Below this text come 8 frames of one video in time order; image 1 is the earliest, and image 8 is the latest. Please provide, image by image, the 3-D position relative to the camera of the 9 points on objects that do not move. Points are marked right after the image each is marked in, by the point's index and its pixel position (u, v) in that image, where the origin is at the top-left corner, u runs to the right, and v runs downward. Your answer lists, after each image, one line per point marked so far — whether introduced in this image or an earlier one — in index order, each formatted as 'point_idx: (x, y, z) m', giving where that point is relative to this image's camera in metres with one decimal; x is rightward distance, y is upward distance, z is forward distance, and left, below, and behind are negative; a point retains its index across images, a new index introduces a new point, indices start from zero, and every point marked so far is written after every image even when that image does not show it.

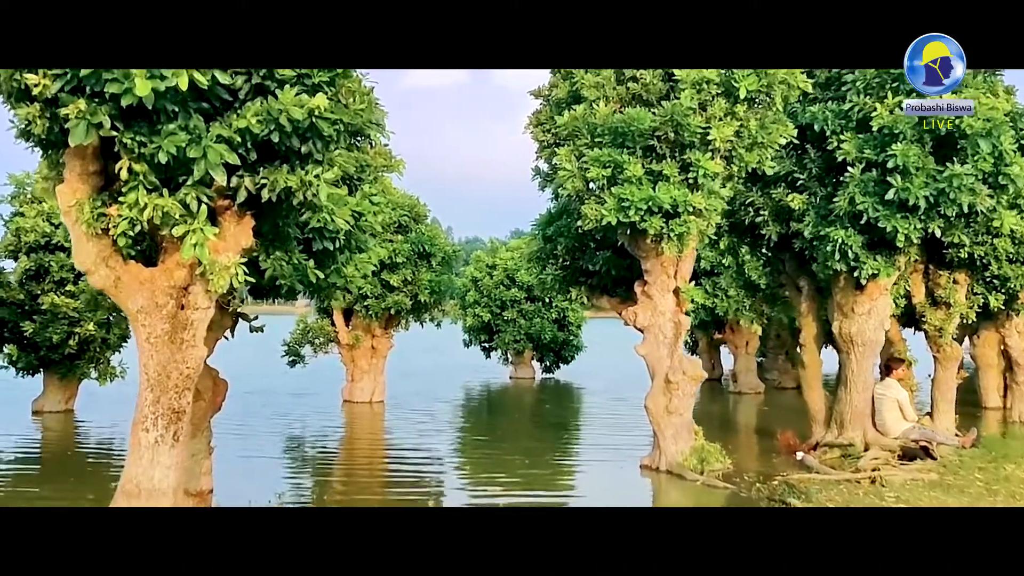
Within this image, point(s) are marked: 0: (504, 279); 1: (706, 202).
0: (-0.1, +0.1, +11.2) m
1: (+1.0, +0.5, +5.7) m
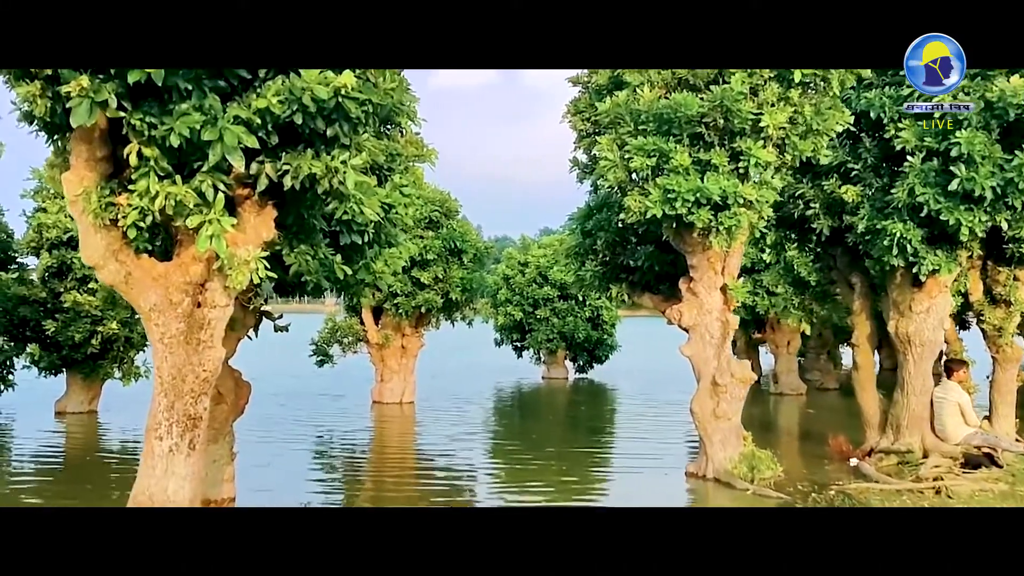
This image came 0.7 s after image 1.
0: (+0.2, +0.1, +10.9) m
1: (+1.2, +0.5, +5.3) m
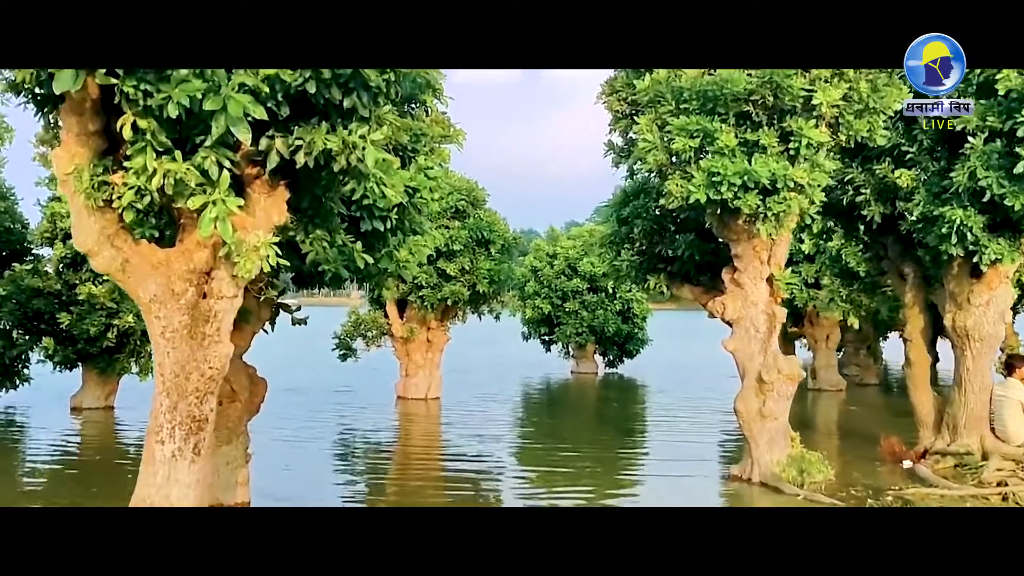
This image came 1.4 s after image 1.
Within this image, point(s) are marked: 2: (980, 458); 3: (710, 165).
0: (+0.5, +0.2, +10.5) m
1: (+1.3, +0.5, +5.0) m
2: (+2.3, -0.8, +5.5) m
3: (+1.0, +0.6, +5.1) m
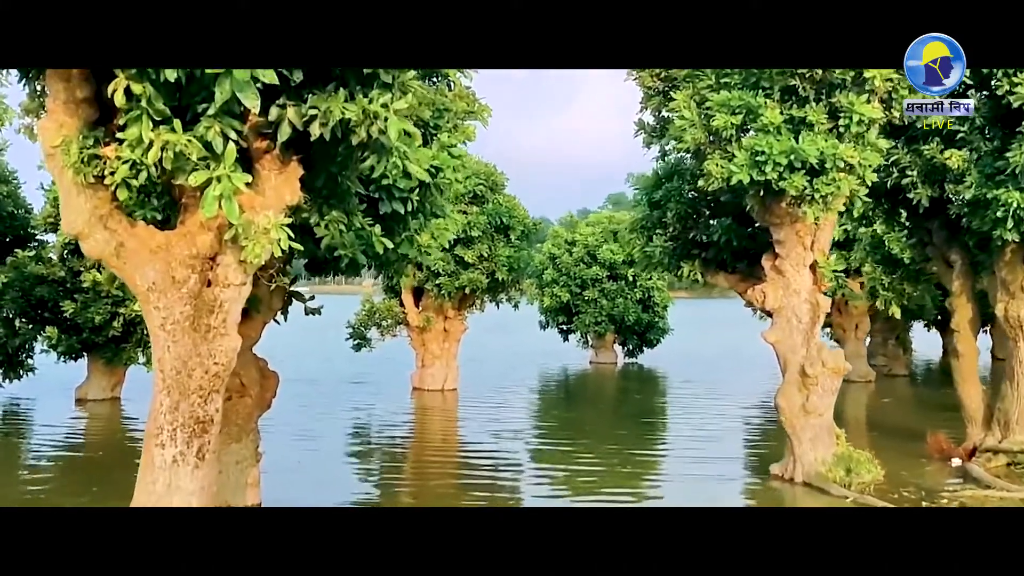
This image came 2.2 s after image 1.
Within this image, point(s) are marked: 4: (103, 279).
0: (+0.7, +0.3, +10.2) m
1: (+1.4, +0.6, +4.6) m
2: (+2.4, -0.8, +5.2) m
3: (+1.1, +0.6, +4.8) m
4: (-2.5, +0.1, +6.8) m
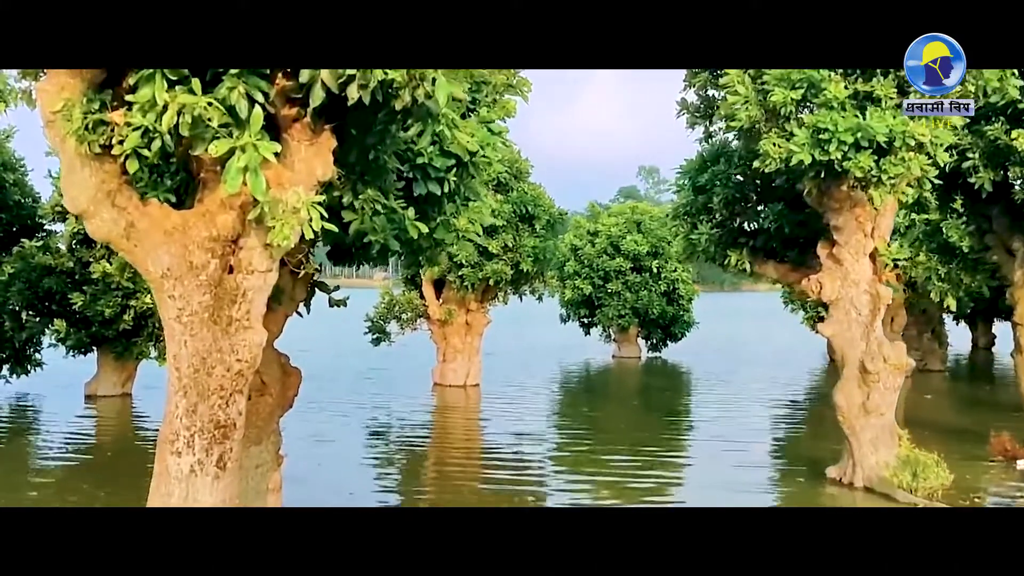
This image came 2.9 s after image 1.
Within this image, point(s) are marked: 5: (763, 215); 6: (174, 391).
0: (+0.9, +0.4, +9.9) m
1: (+1.6, +0.6, +4.3) m
2: (+2.6, -0.7, +4.8) m
3: (+1.2, +0.7, +4.5) m
4: (-2.4, +0.1, +6.5) m
5: (+1.2, +0.4, +5.4) m
6: (-1.3, -0.4, +4.3) m
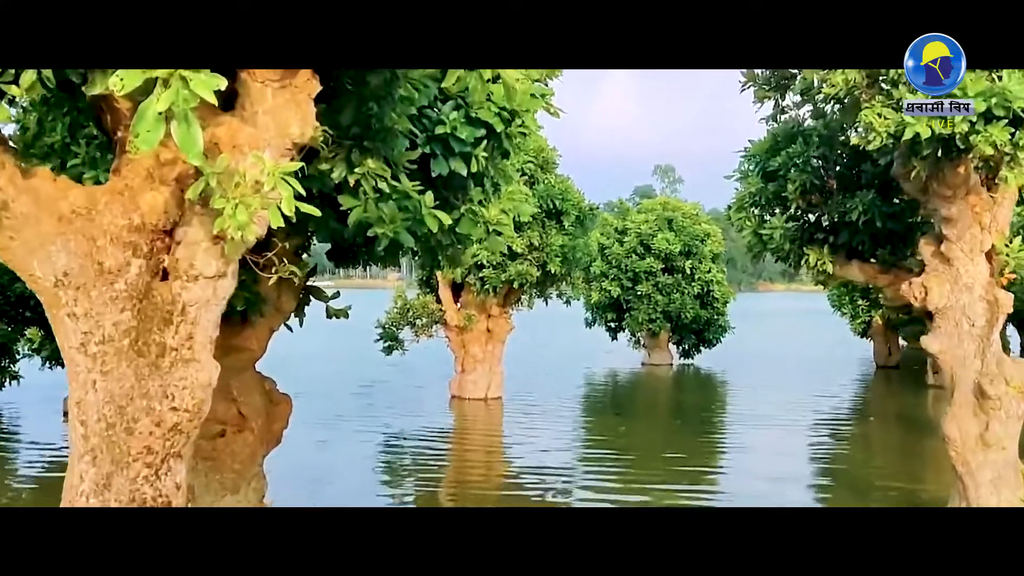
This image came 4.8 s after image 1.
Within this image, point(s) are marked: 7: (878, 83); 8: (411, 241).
0: (+1.0, +0.4, +9.0) m
1: (+1.7, +0.6, +3.5) m
2: (+2.7, -0.8, +4.0) m
3: (+1.4, +0.7, +3.6) m
4: (-2.2, +0.1, +5.8) m
5: (+1.4, +0.3, +4.6) m
6: (-1.2, -0.4, +3.5) m
7: (+1.2, +0.7, +3.8) m
8: (-0.4, +0.2, +3.9) m
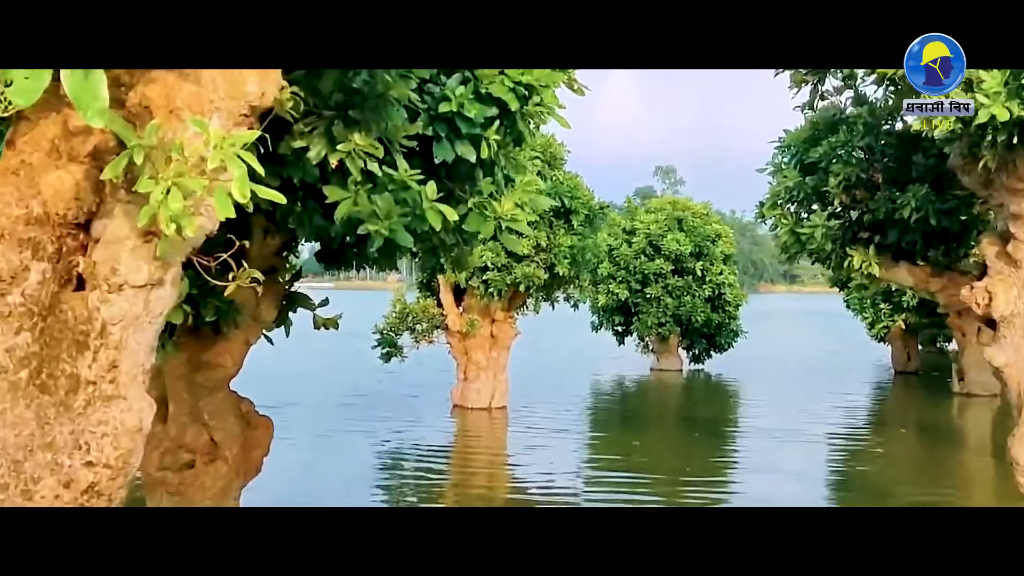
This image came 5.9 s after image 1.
0: (+1.1, +0.3, +8.6) m
1: (+1.8, +0.6, +3.0) m
2: (+2.8, -0.8, +3.5) m
3: (+1.4, +0.6, +3.2) m
4: (-2.2, +0.1, +5.3) m
5: (+1.4, +0.3, +4.2) m
6: (-1.2, -0.4, +3.1) m
7: (+1.2, +0.7, +3.3) m
8: (-0.3, +0.2, +3.5) m
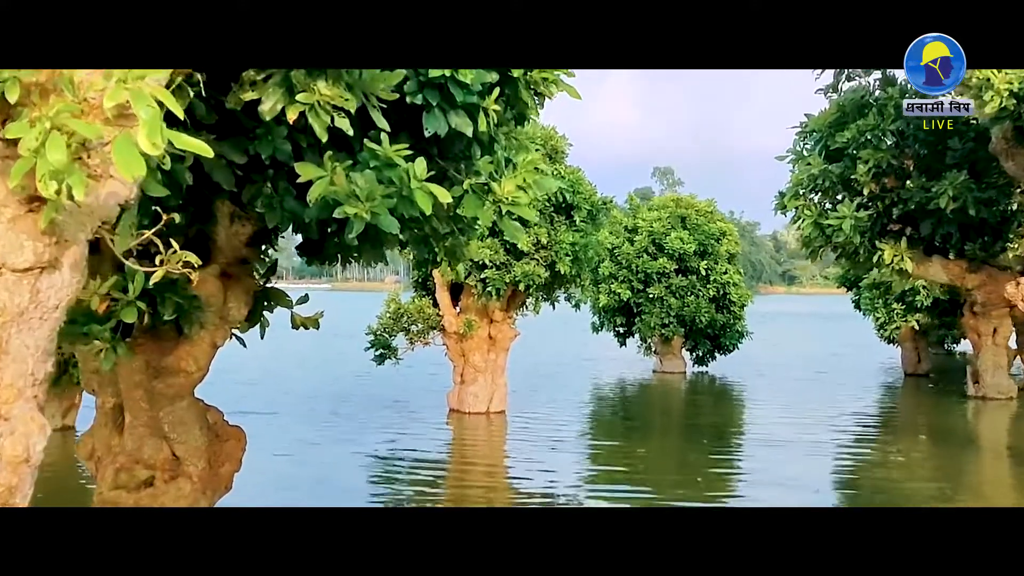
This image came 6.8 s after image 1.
0: (+1.1, +0.3, +8.3) m
1: (+1.8, +0.6, +2.7) m
2: (+2.8, -0.8, +3.2) m
3: (+1.4, +0.6, +2.9) m
4: (-2.2, +0.1, +5.0) m
5: (+1.4, +0.3, +3.9) m
6: (-1.1, -0.4, +2.8) m
7: (+1.2, +0.7, +3.0) m
8: (-0.3, +0.2, +3.2) m
